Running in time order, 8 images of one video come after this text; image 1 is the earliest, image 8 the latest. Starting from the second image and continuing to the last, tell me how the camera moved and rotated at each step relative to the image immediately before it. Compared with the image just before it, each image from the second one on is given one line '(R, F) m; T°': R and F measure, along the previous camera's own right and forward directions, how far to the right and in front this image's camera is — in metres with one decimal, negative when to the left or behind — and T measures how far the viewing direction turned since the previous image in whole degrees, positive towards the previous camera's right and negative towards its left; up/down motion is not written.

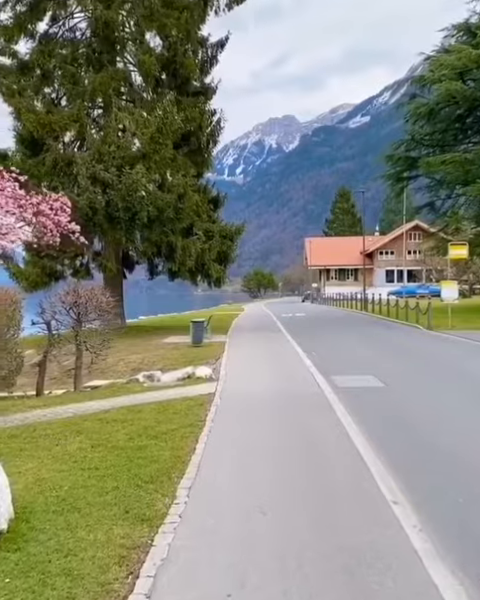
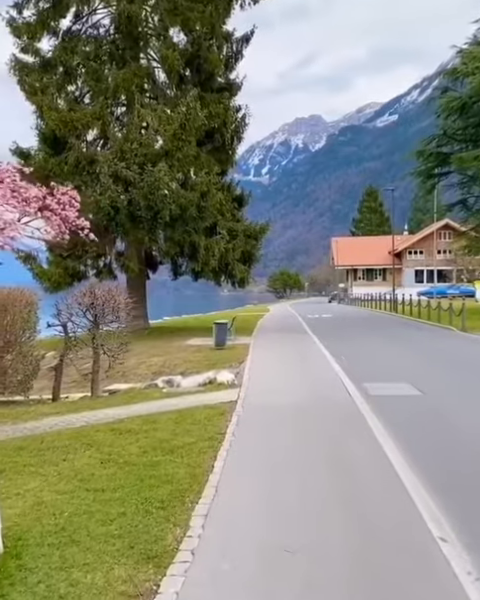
(0.0, +0.7) m; -2°
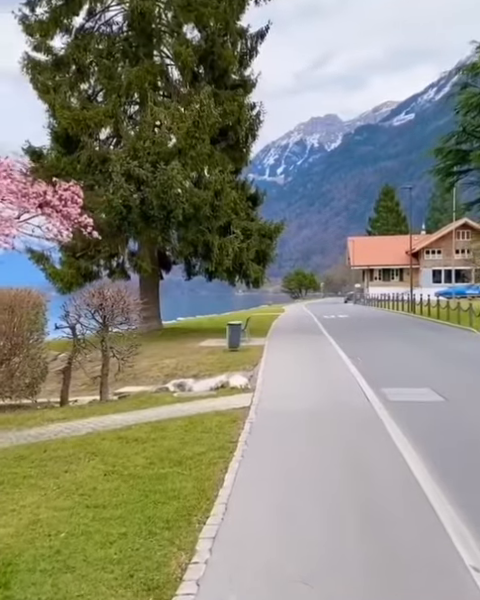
(0.0, +0.5) m; -1°
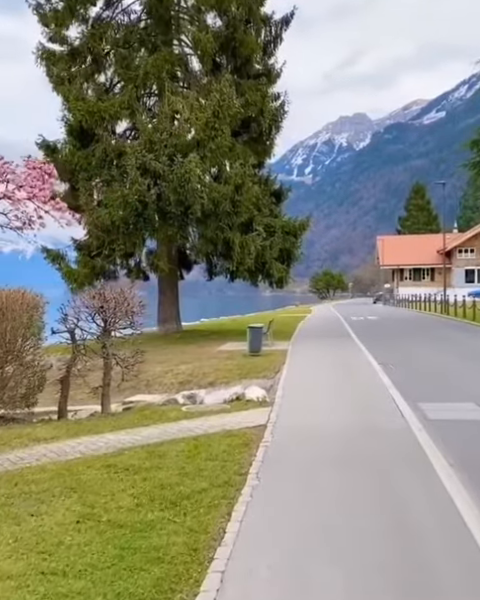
(+0.2, +1.4) m; -3°
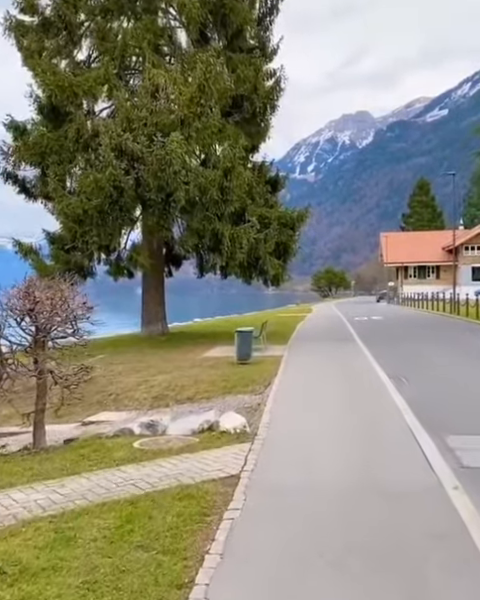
(+0.4, +2.6) m; 0°
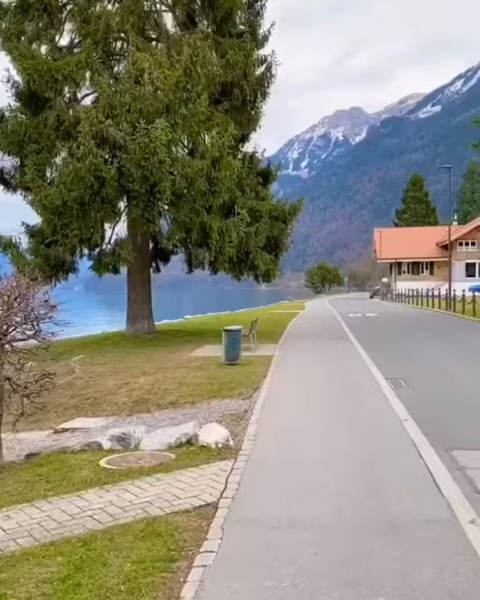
(+0.1, +1.0) m; +1°
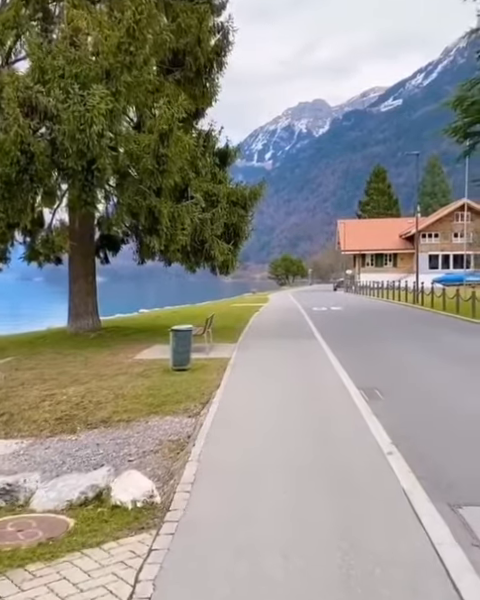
(+0.3, +2.1) m; +3°
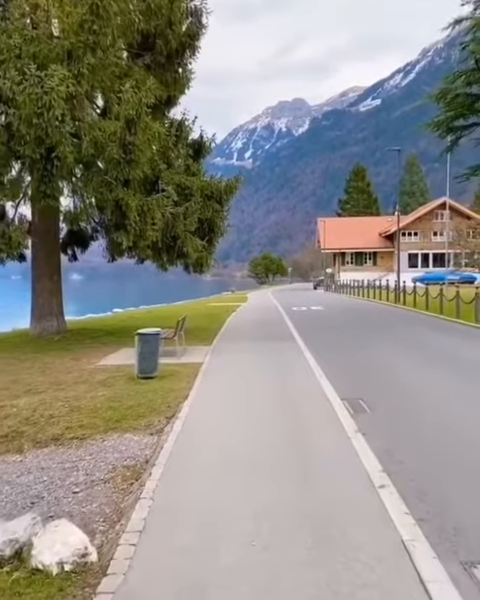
(+0.2, +1.1) m; +2°
